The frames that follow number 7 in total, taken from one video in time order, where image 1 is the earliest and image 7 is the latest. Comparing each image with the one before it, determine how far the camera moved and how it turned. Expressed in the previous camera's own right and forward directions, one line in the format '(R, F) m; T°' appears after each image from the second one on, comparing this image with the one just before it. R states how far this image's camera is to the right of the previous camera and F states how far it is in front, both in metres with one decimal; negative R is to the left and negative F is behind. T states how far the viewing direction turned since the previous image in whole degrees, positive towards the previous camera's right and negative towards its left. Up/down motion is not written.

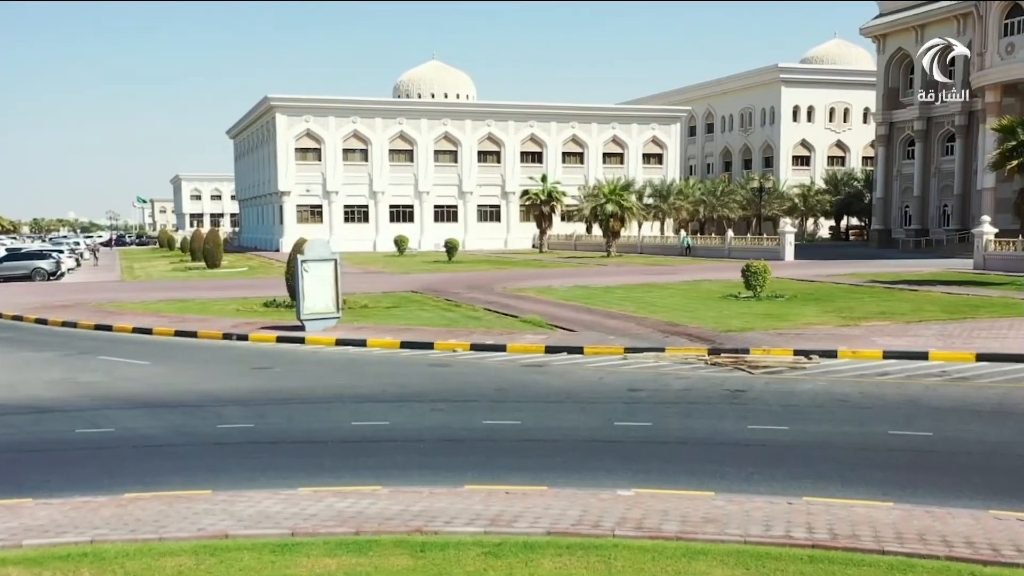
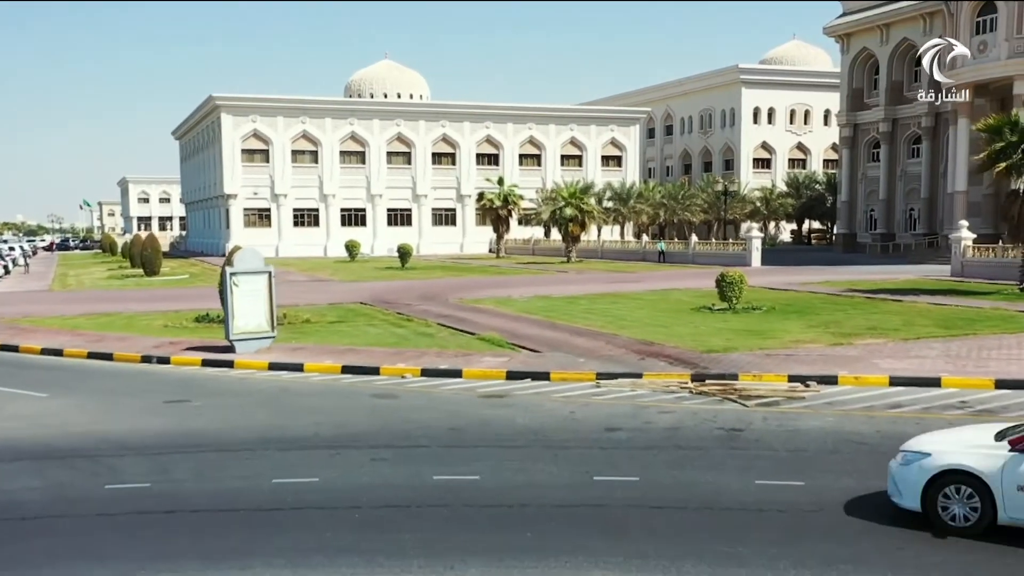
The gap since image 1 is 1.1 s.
(0.0, +1.8) m; +2°
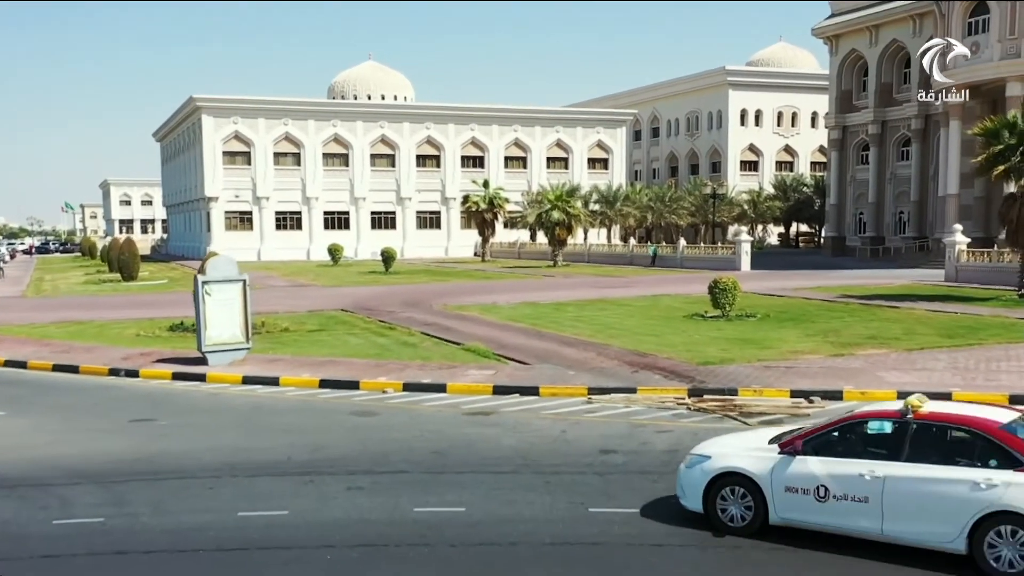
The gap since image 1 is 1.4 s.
(0.0, +0.7) m; +1°
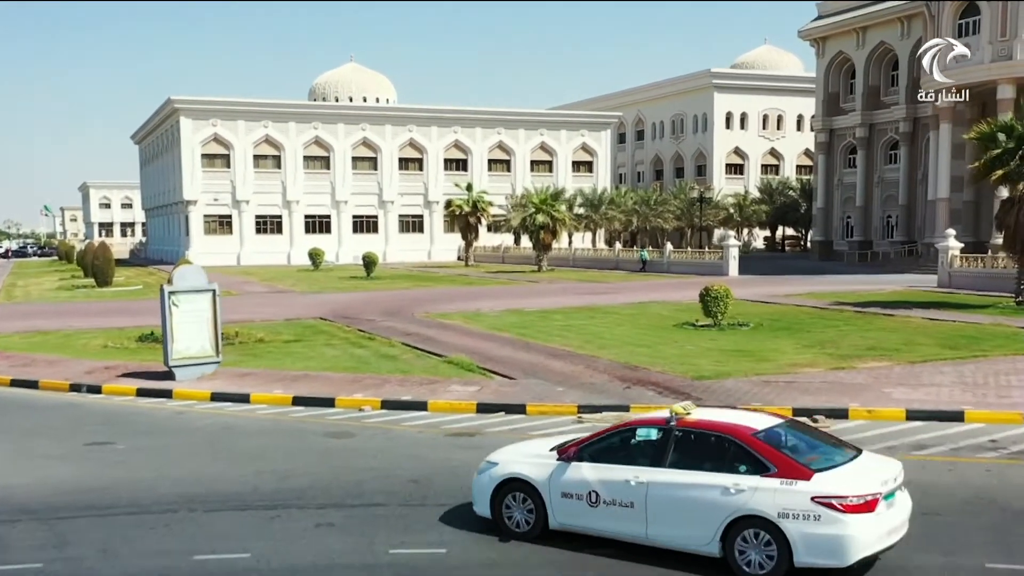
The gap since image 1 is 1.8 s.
(0.0, +0.7) m; +1°
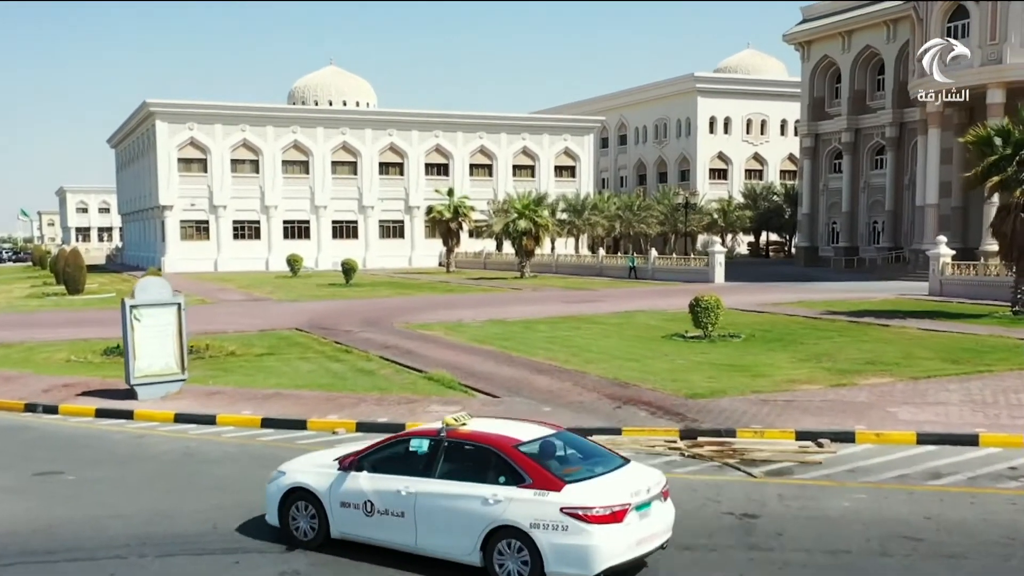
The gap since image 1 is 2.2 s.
(0.0, +0.7) m; +1°
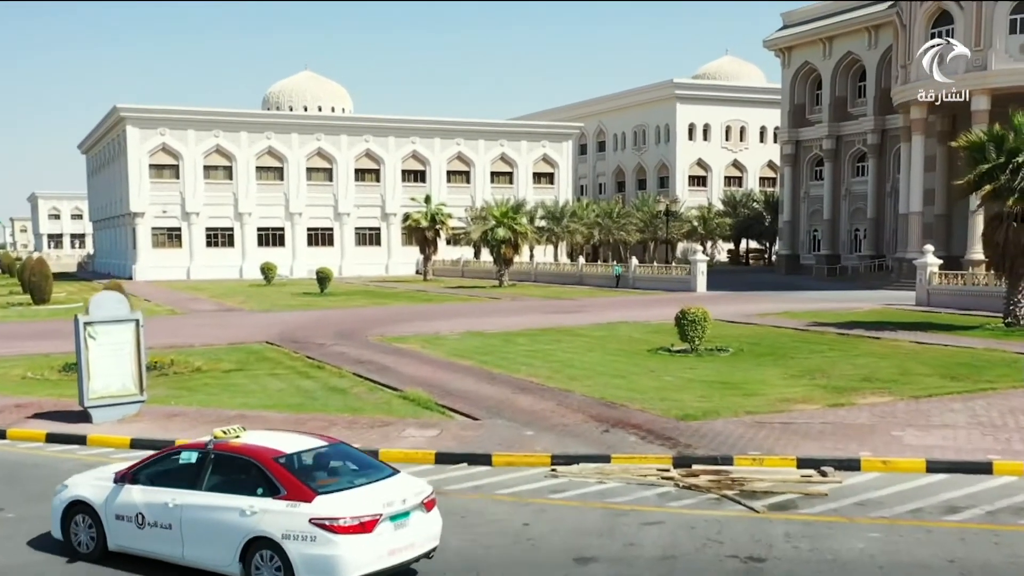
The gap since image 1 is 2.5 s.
(0.0, +0.7) m; +1°
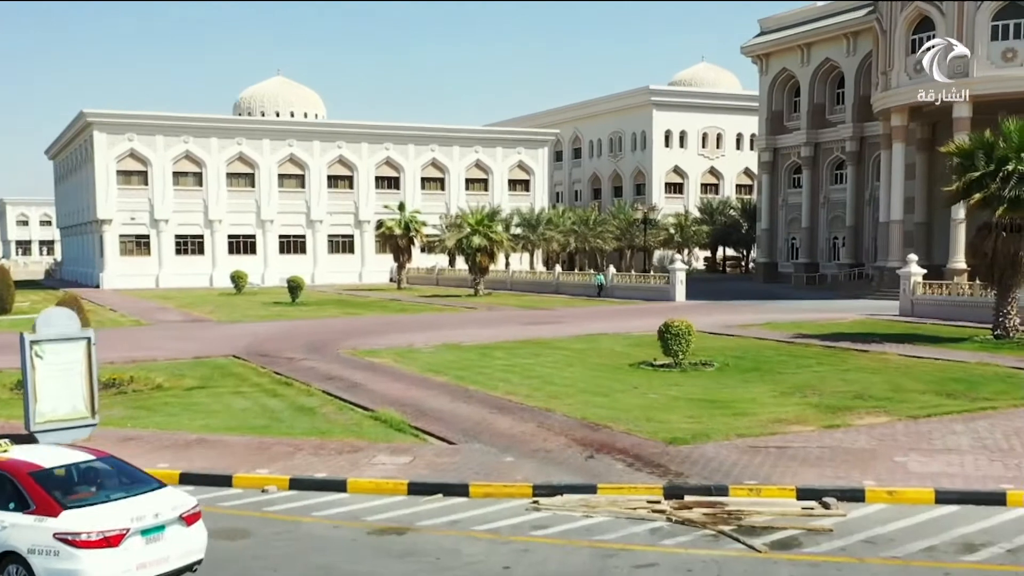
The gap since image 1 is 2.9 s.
(0.0, +0.7) m; +1°
